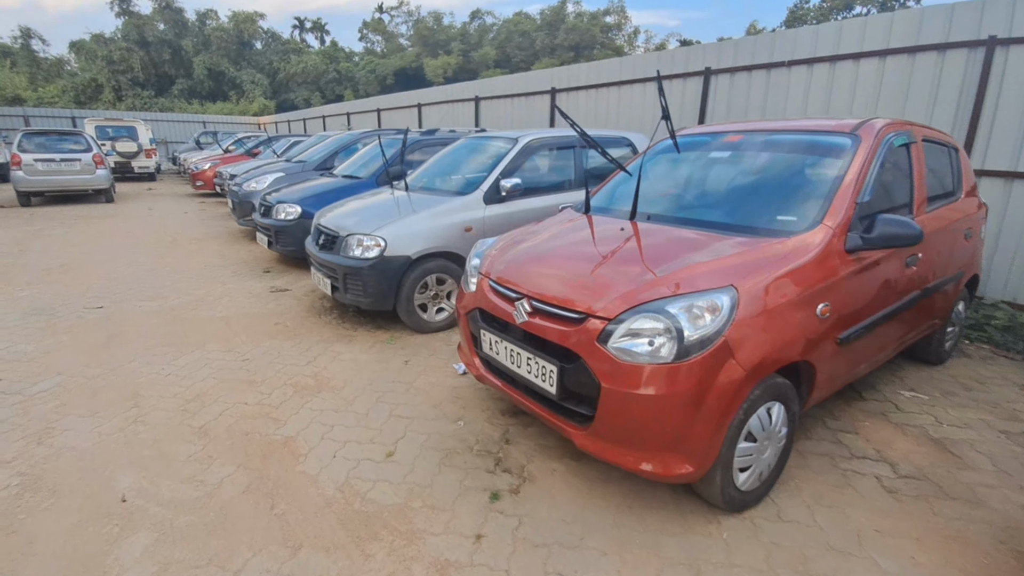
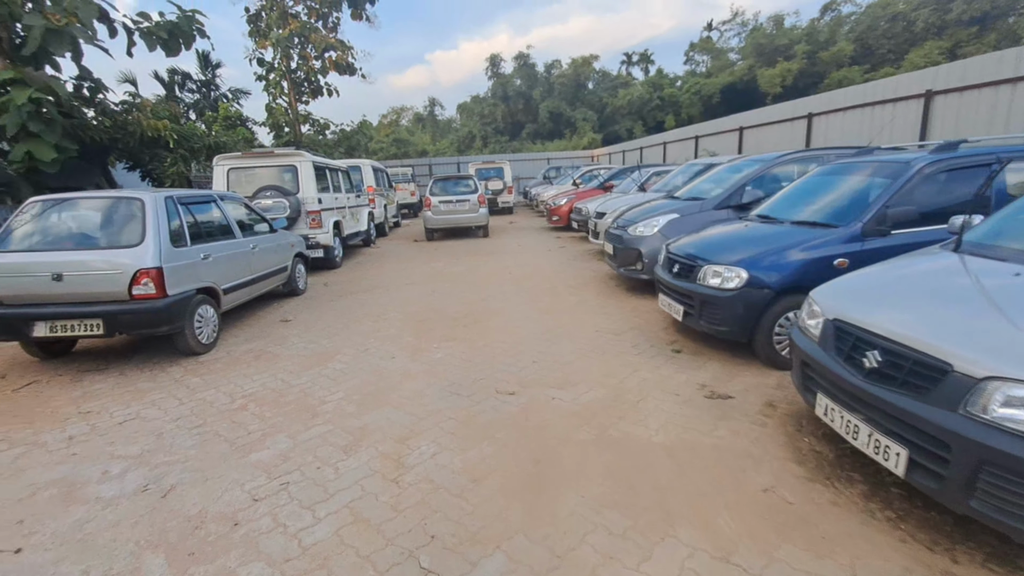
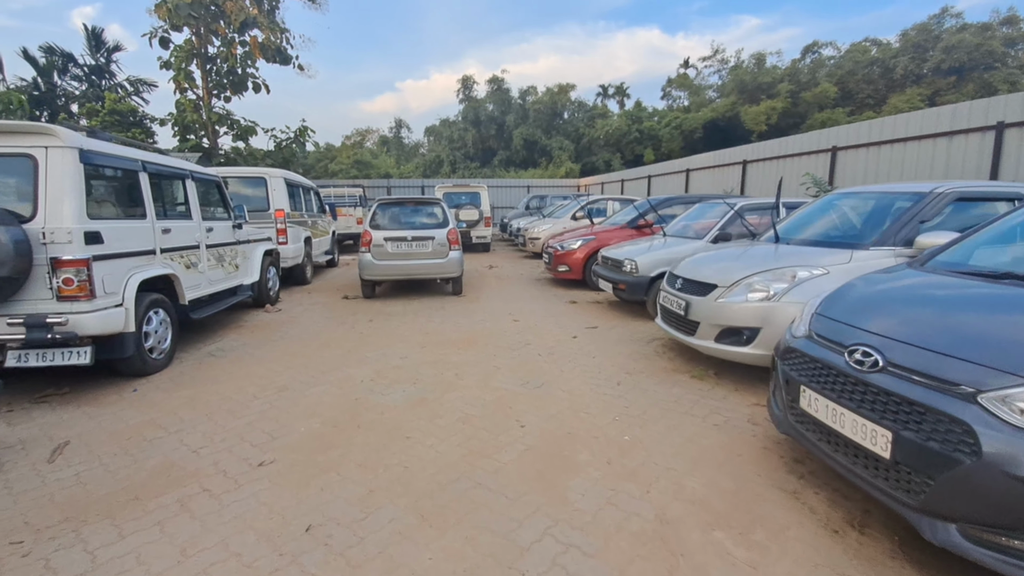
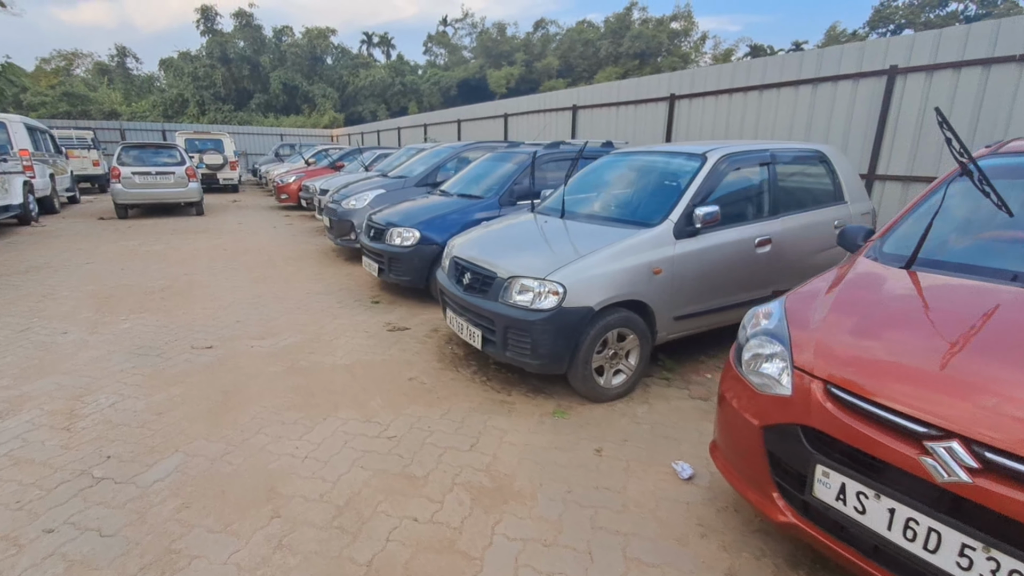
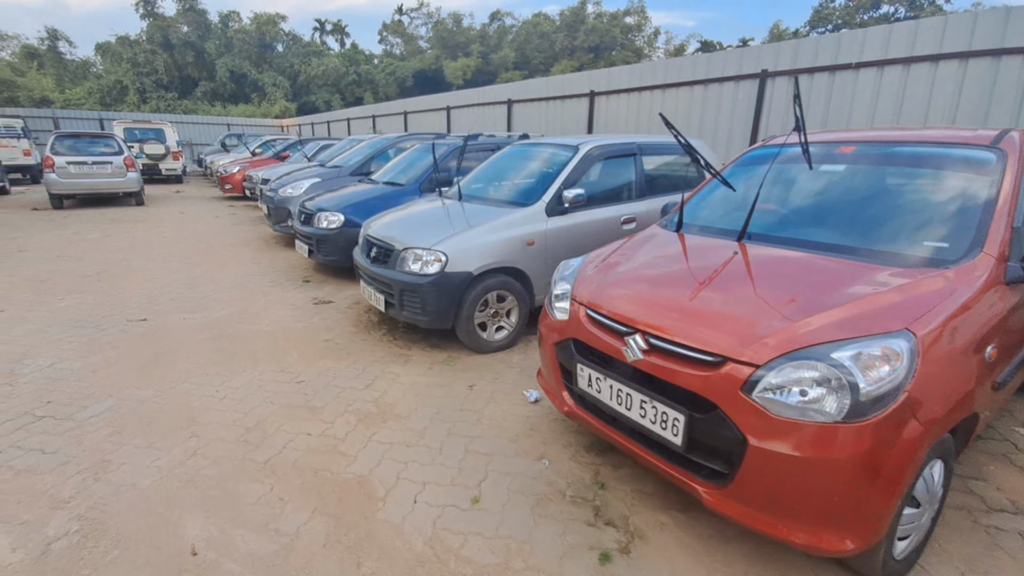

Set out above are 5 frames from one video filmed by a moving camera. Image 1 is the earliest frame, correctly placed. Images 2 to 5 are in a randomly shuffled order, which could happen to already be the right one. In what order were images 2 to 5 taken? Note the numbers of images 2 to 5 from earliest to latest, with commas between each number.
5, 4, 2, 3
